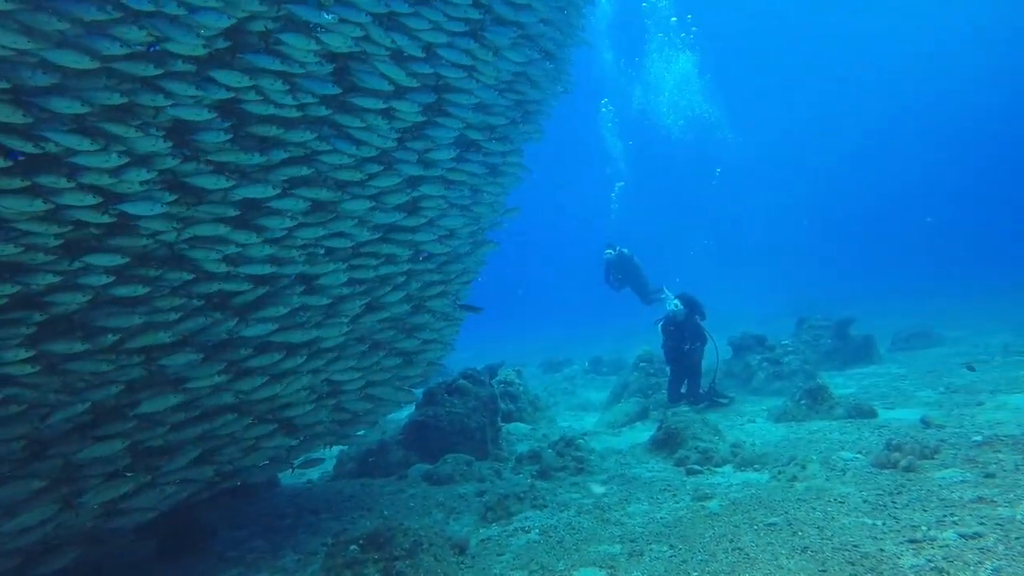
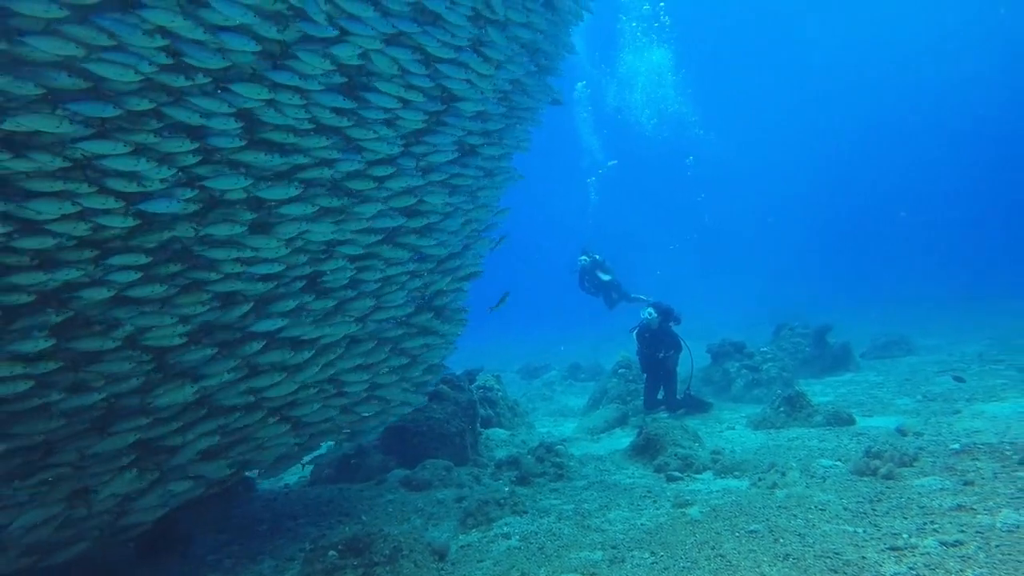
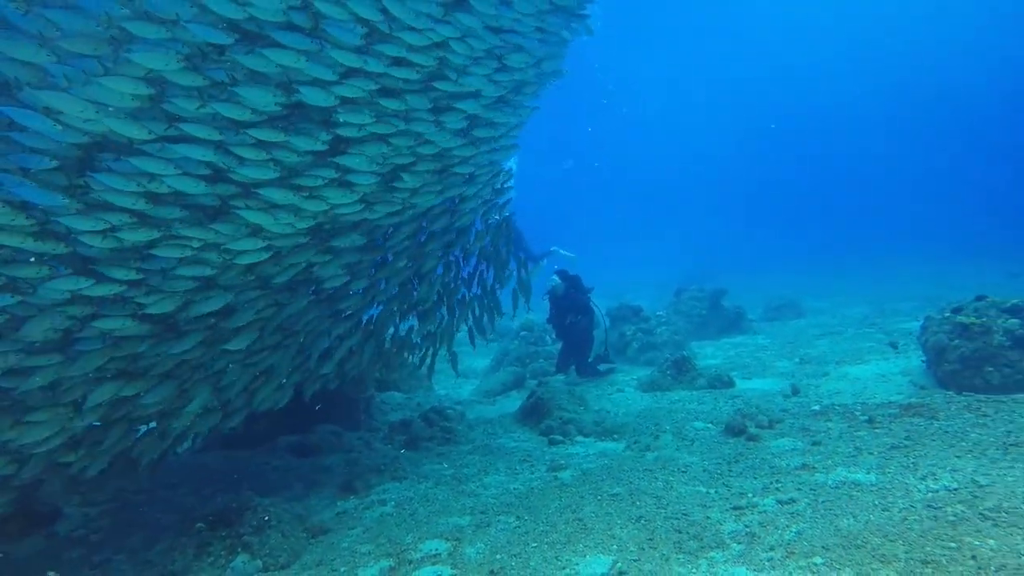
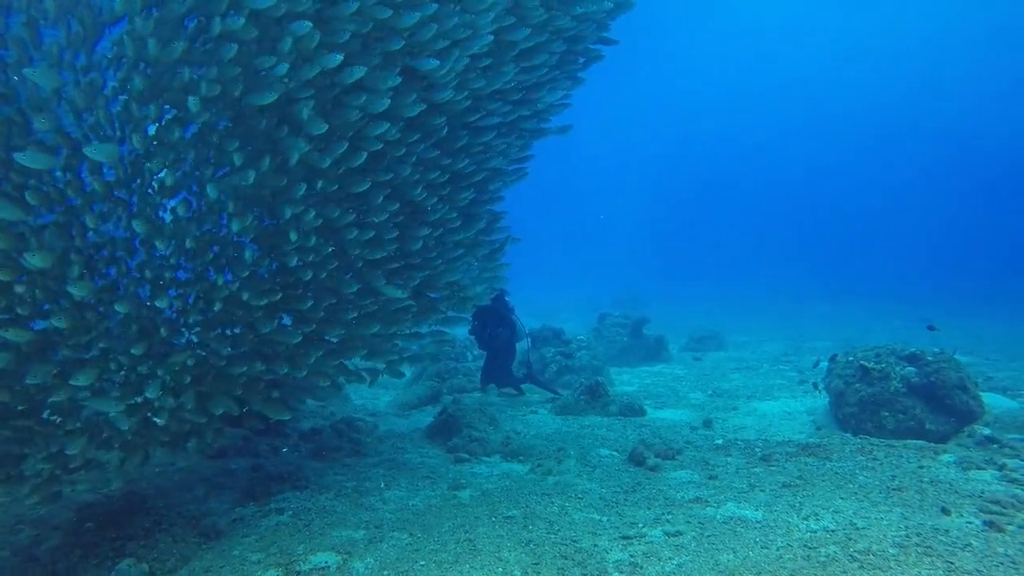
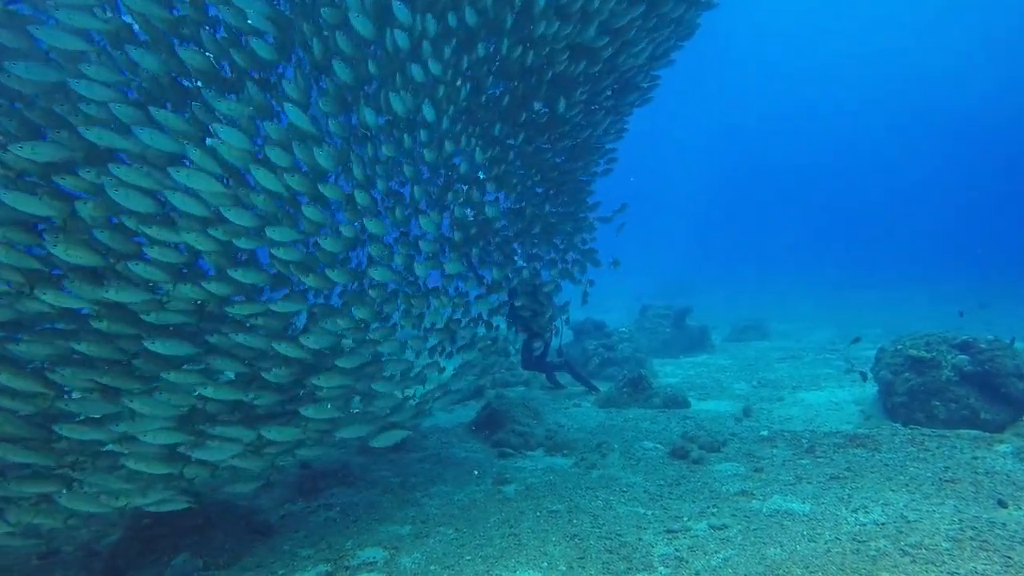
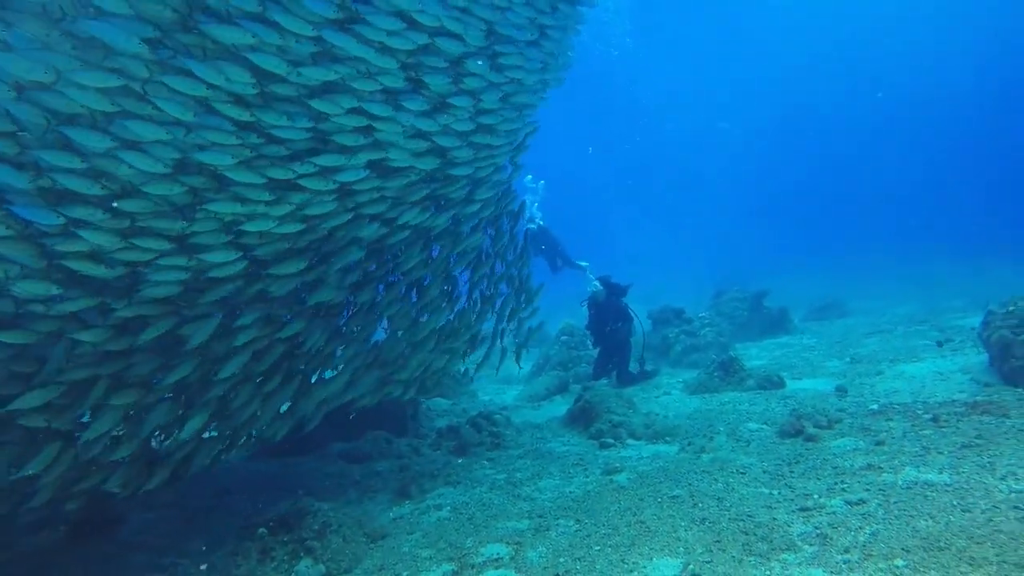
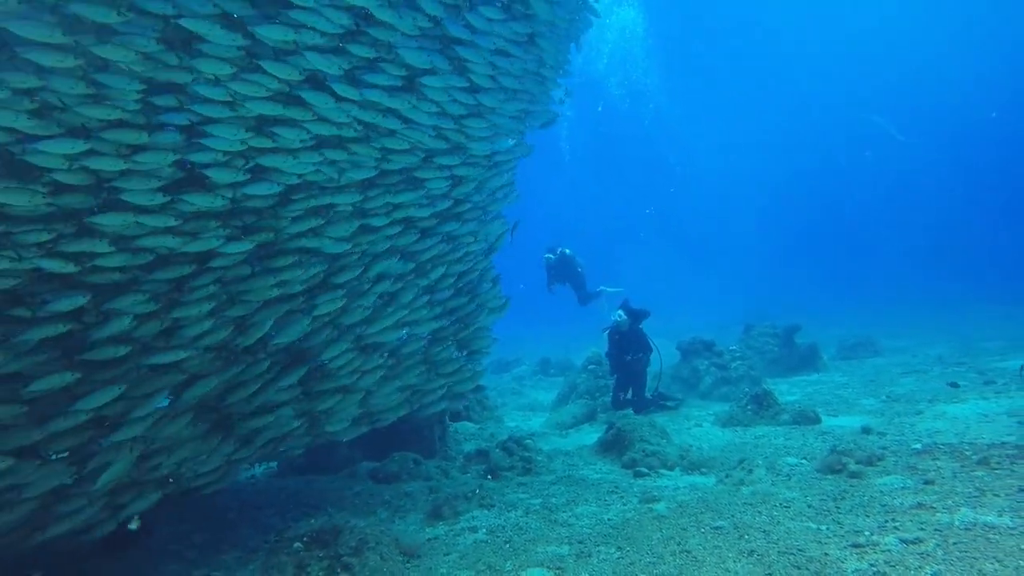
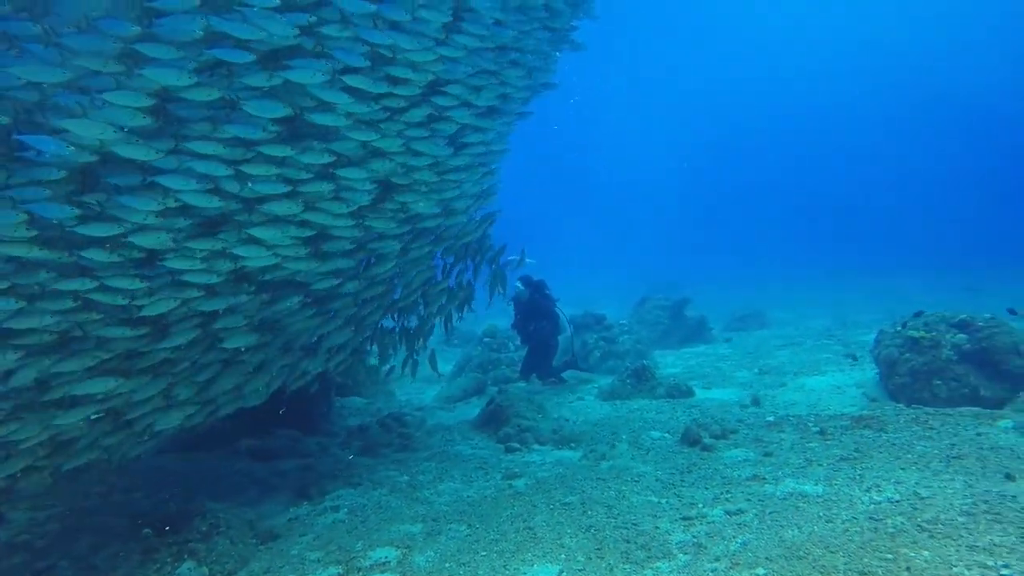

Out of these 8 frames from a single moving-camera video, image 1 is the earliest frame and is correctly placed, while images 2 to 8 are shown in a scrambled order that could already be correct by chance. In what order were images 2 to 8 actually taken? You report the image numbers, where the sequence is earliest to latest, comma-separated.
2, 7, 6, 3, 8, 4, 5
